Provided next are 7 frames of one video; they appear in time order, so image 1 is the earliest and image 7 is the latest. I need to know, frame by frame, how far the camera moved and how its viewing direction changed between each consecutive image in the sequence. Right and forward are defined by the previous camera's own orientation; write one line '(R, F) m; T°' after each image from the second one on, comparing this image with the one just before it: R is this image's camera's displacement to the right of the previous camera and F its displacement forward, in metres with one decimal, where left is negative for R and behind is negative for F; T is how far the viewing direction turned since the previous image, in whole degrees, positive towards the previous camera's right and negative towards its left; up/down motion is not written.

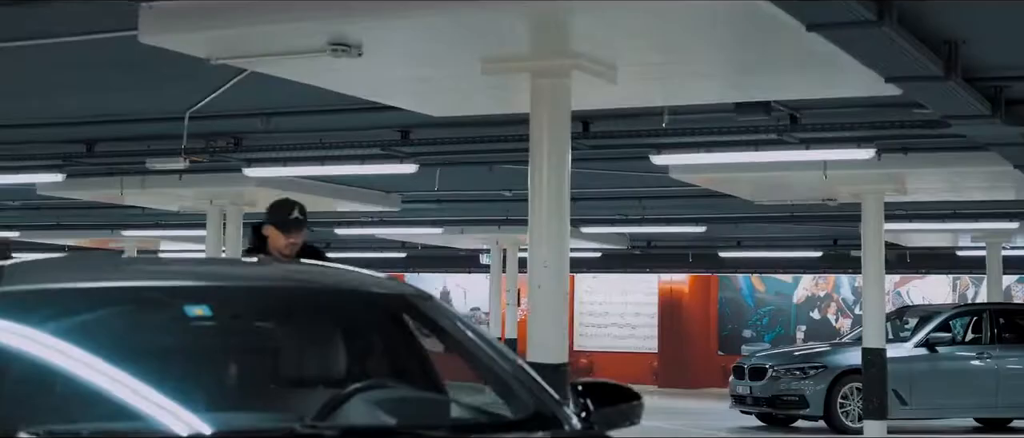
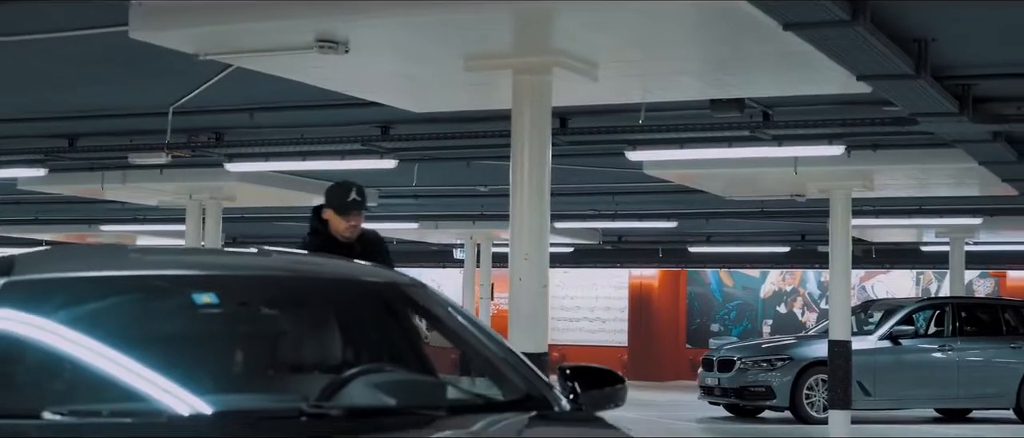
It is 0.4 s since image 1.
(-0.1, -0.2) m; +1°
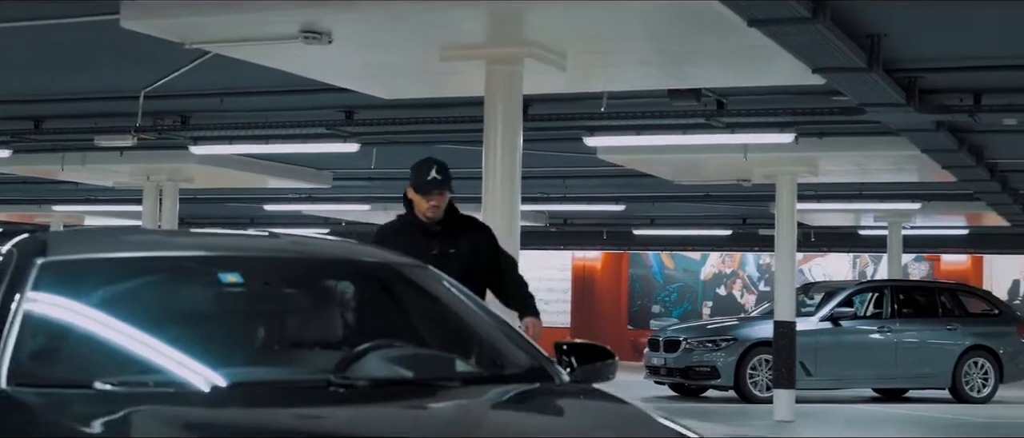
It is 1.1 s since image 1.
(-0.2, -0.4) m; +2°
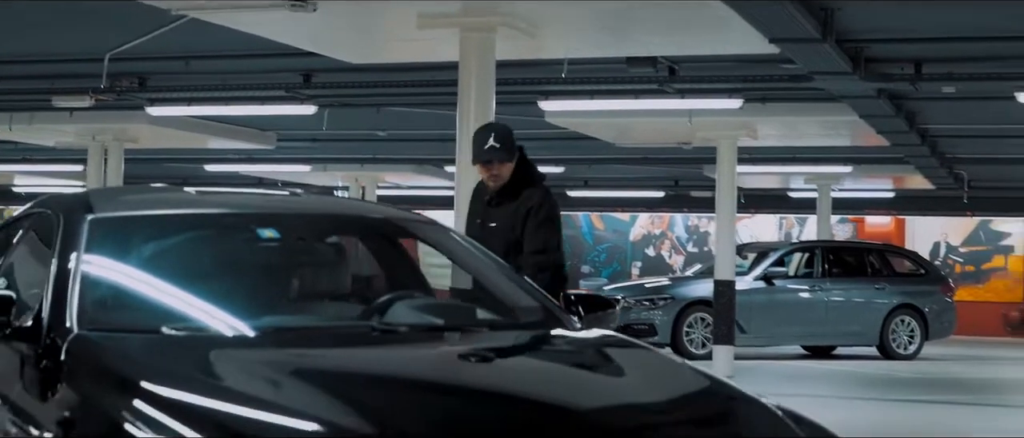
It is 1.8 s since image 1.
(-0.3, -0.3) m; +3°
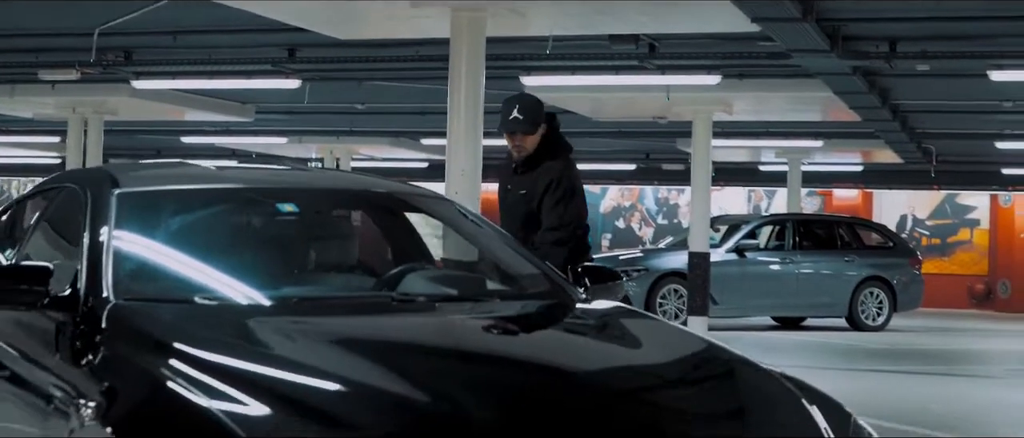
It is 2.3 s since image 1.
(-0.1, -0.2) m; +1°
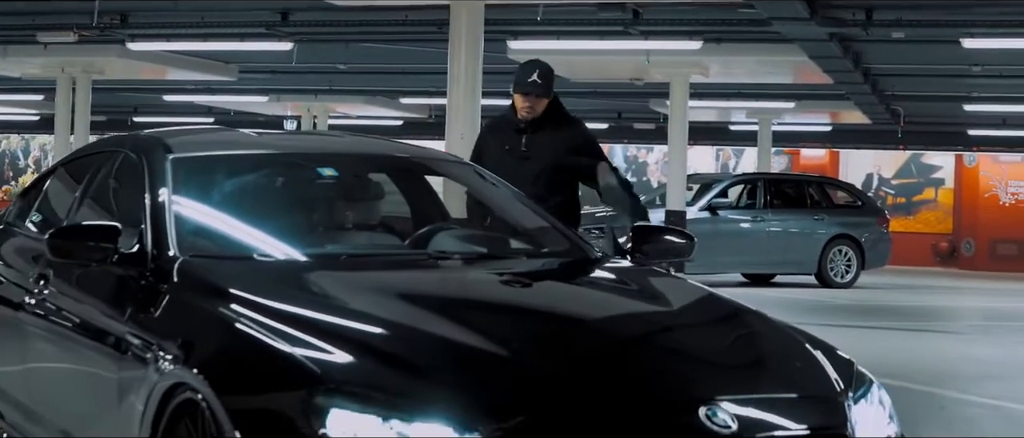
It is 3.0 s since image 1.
(-0.2, -0.4) m; +1°
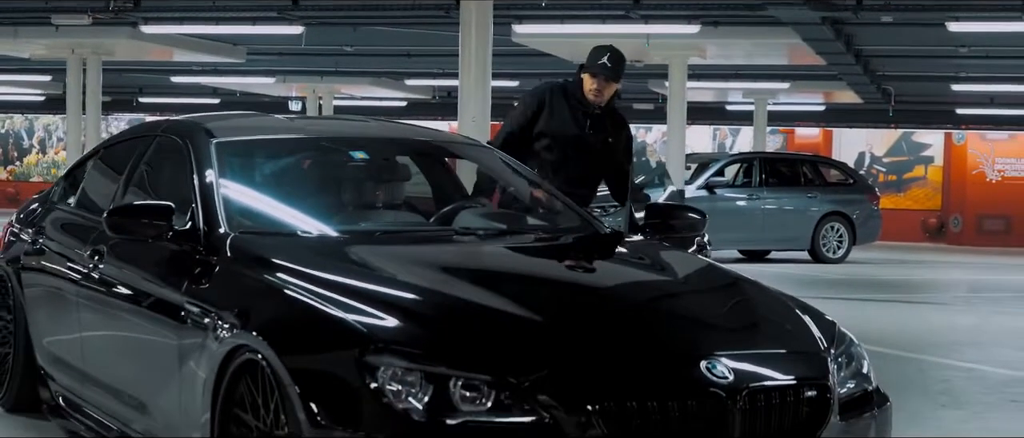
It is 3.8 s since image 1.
(-0.1, -0.5) m; 0°
